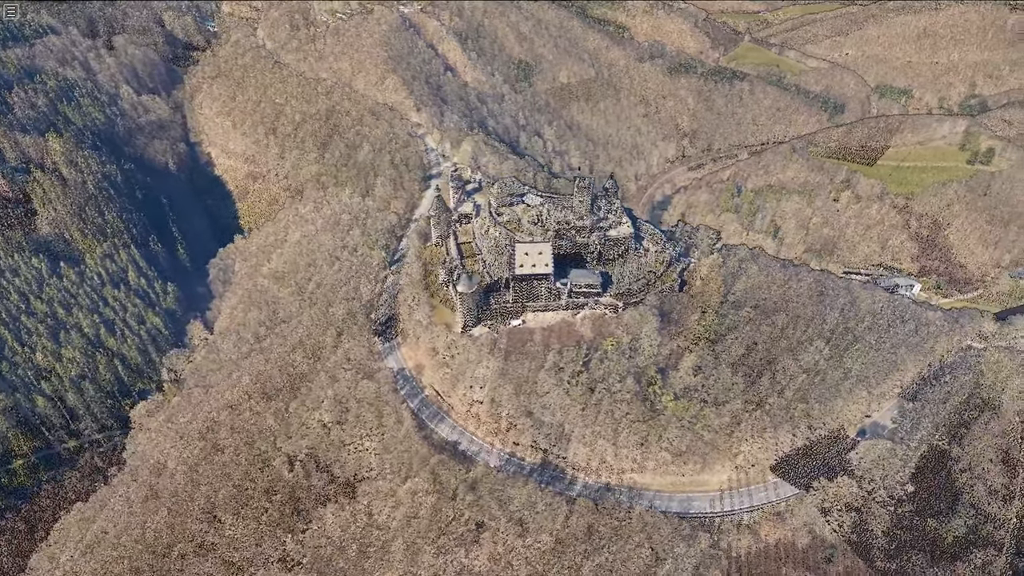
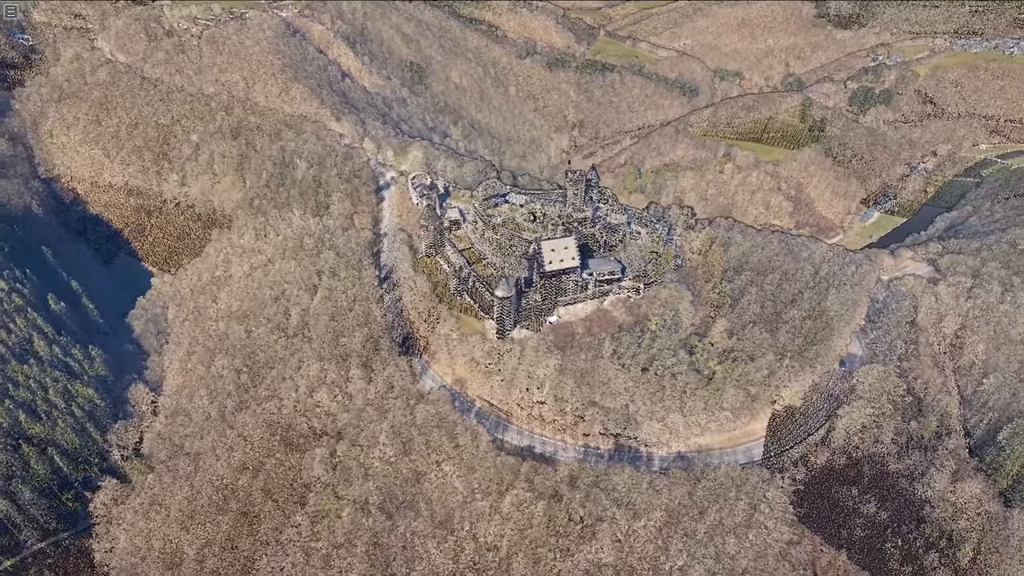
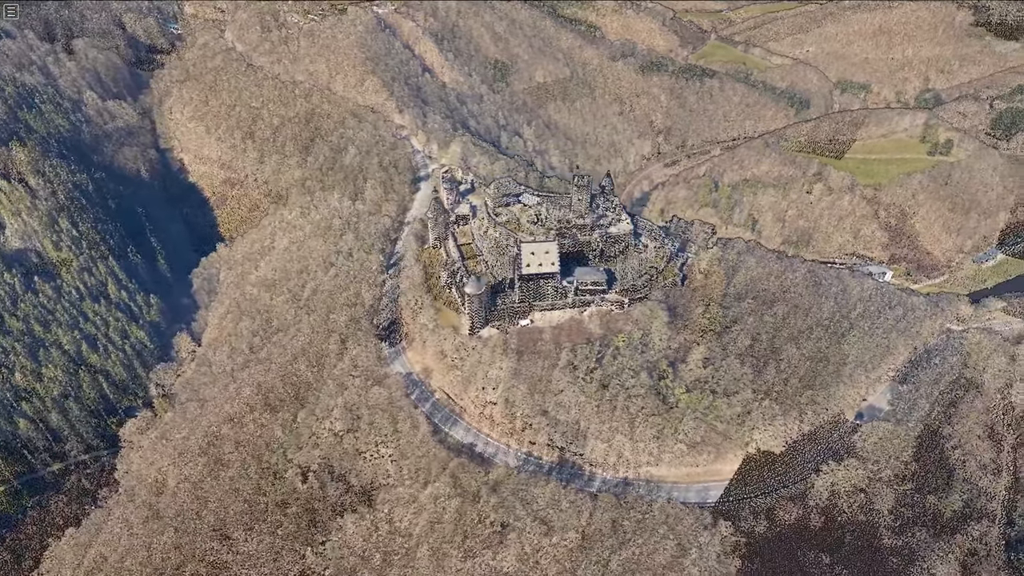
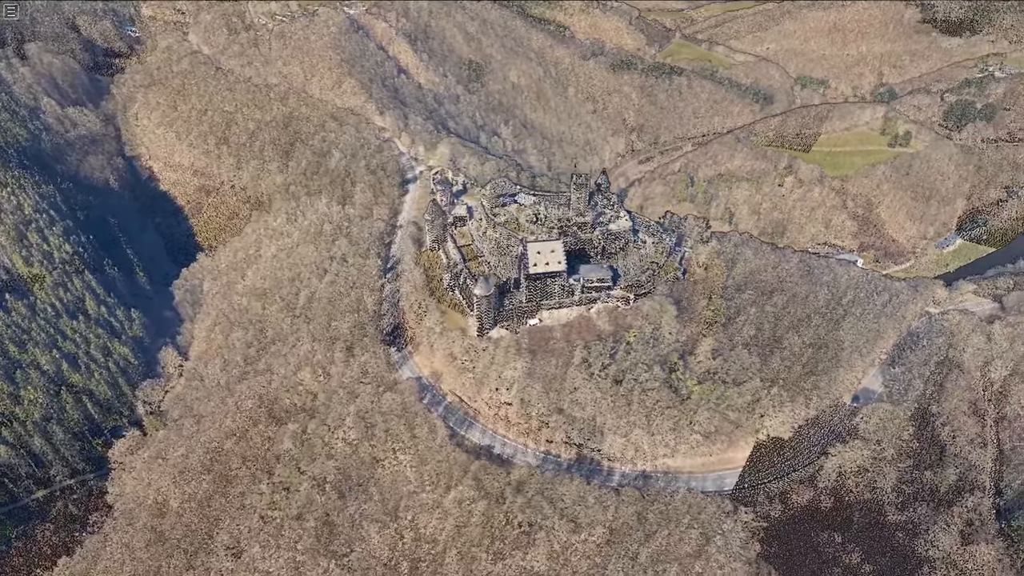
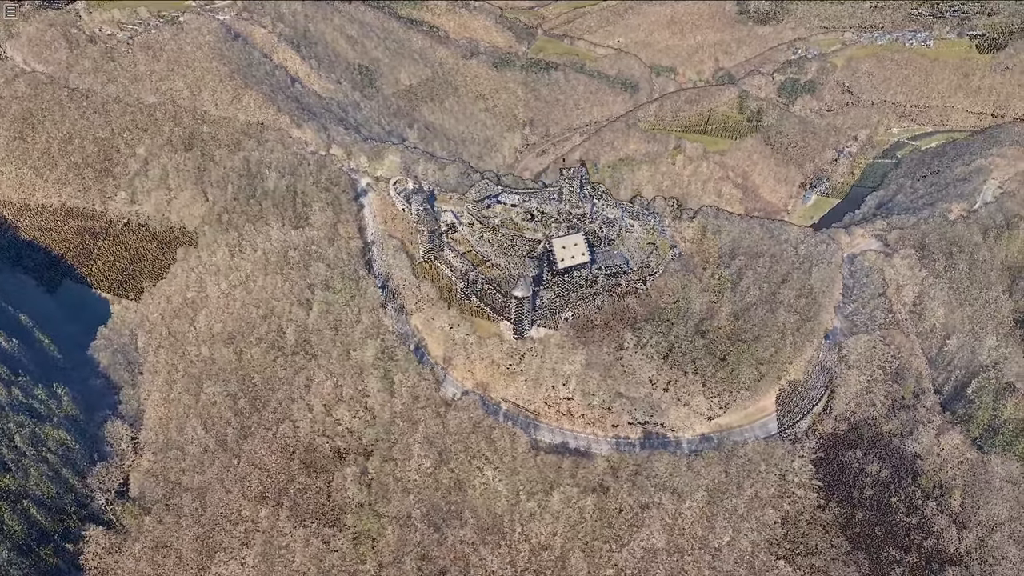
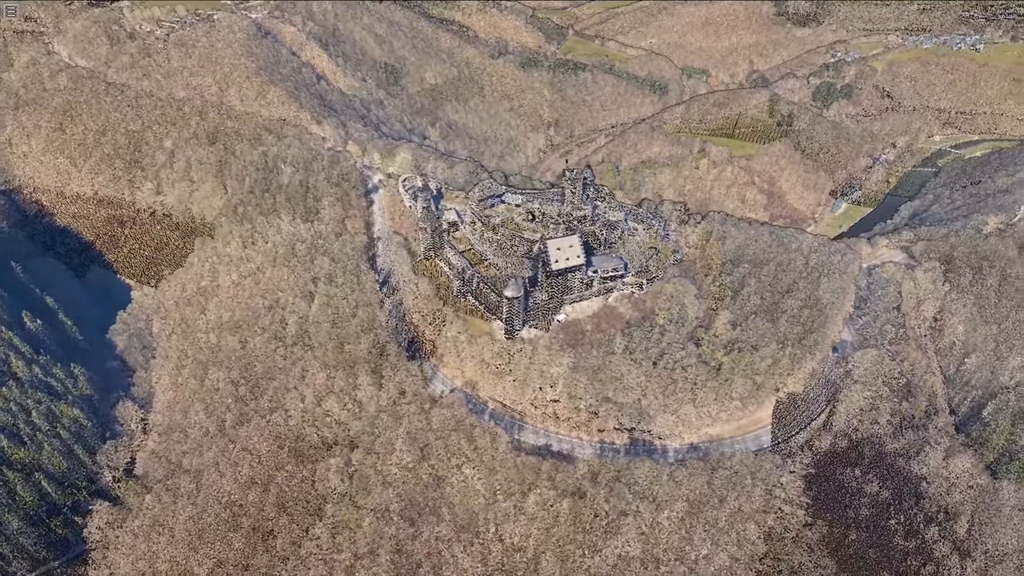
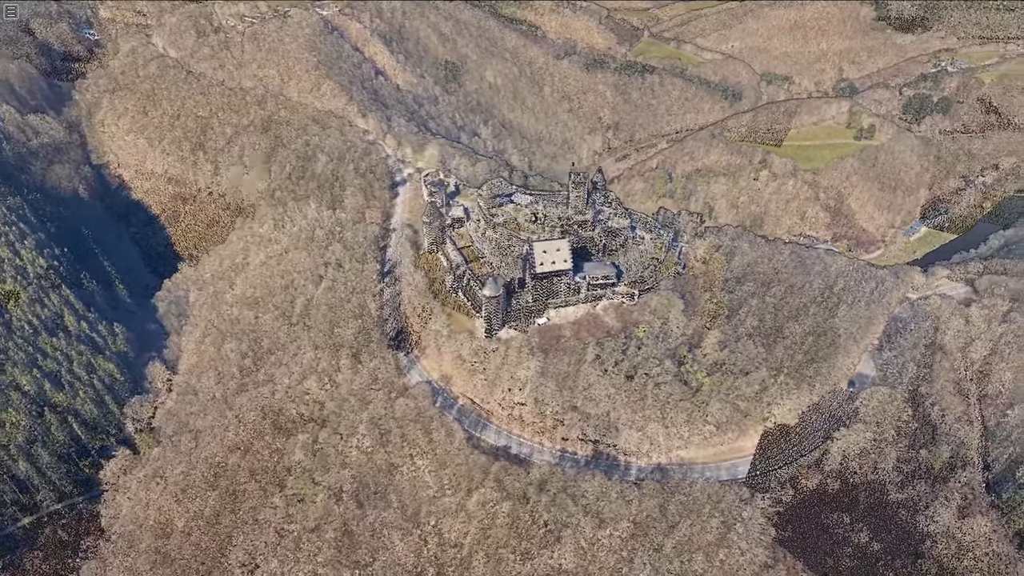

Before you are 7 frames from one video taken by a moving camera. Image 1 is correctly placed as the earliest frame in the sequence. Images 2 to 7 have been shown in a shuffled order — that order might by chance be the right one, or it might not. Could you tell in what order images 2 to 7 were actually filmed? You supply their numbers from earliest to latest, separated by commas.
3, 4, 7, 2, 6, 5
